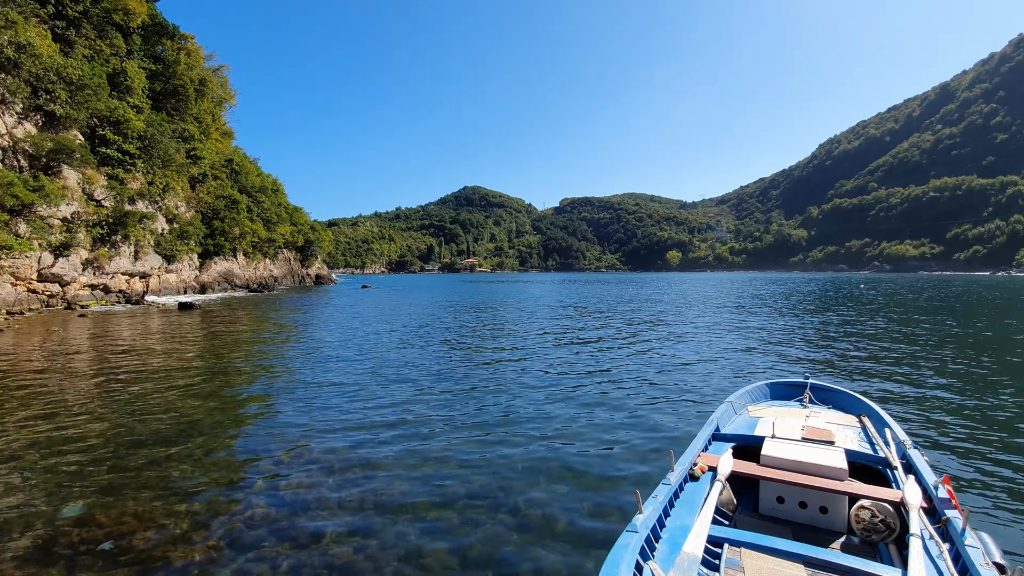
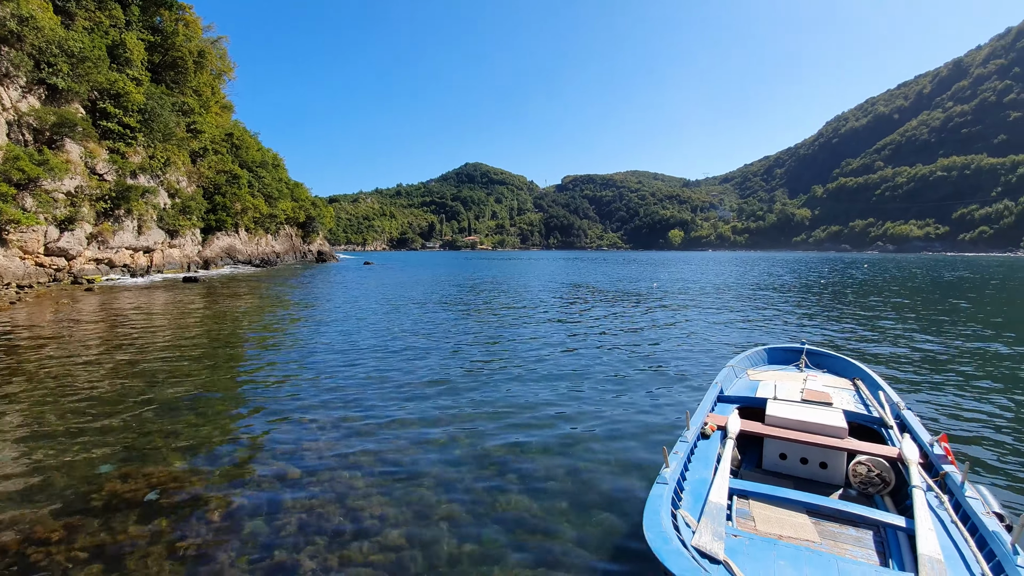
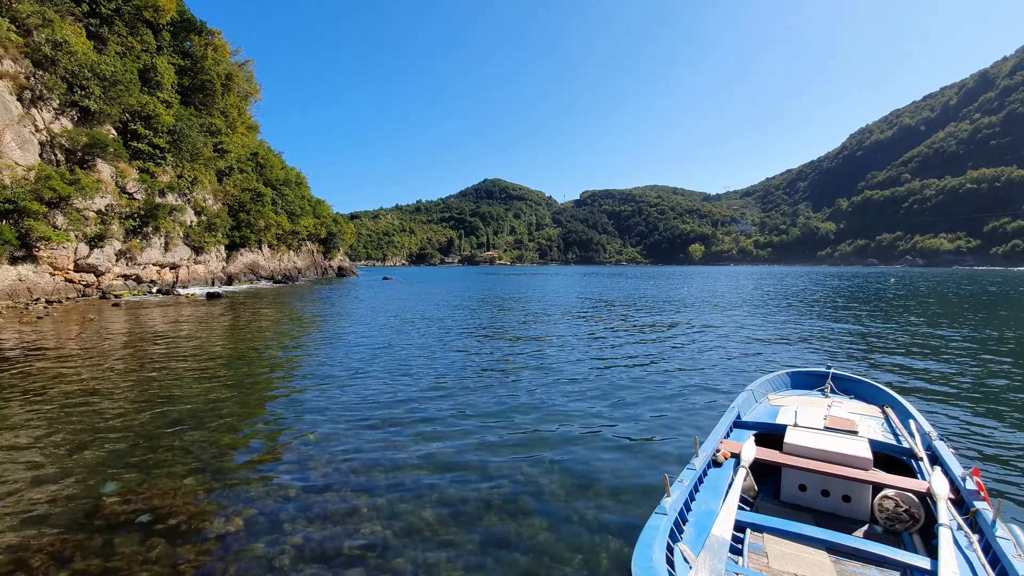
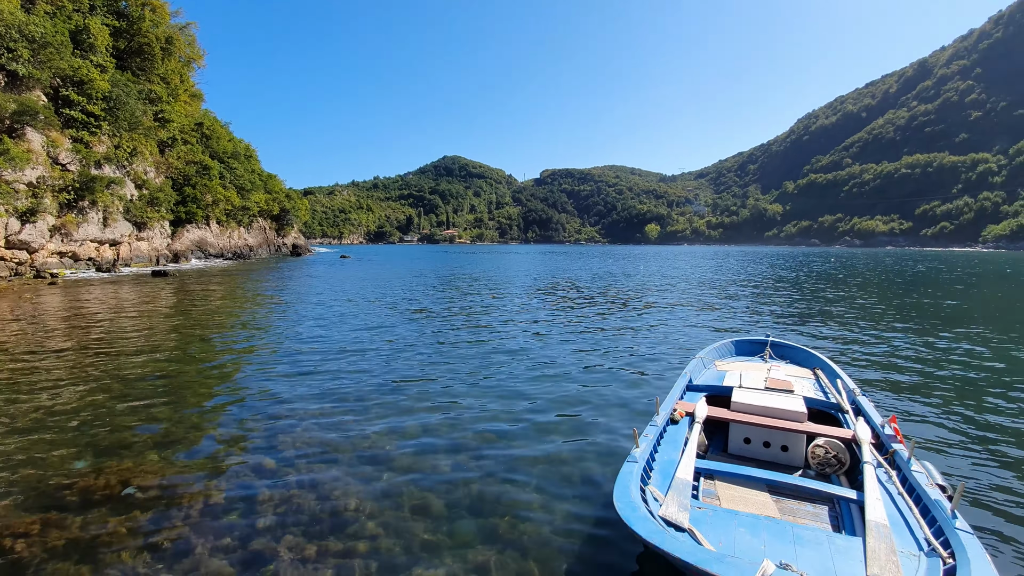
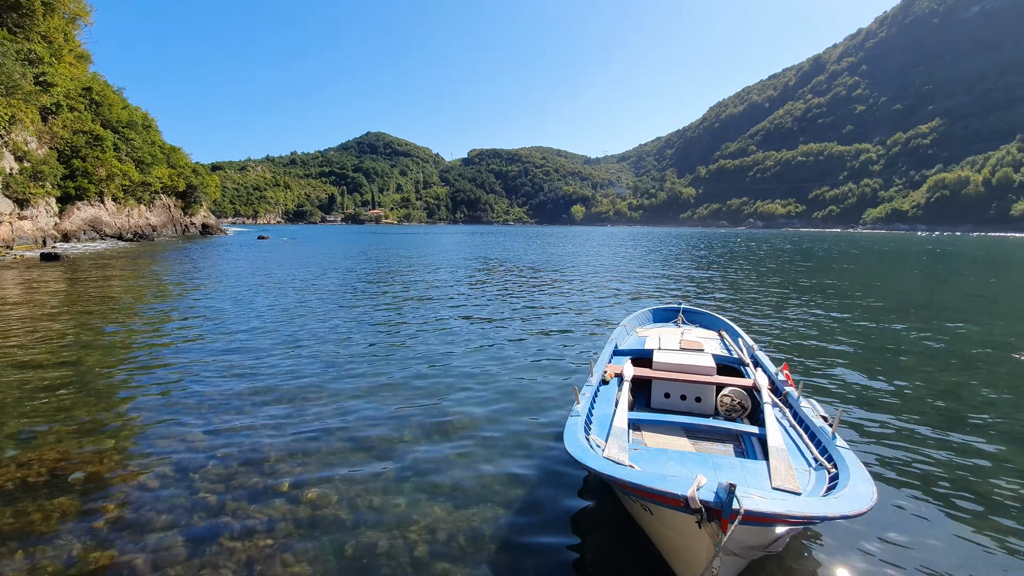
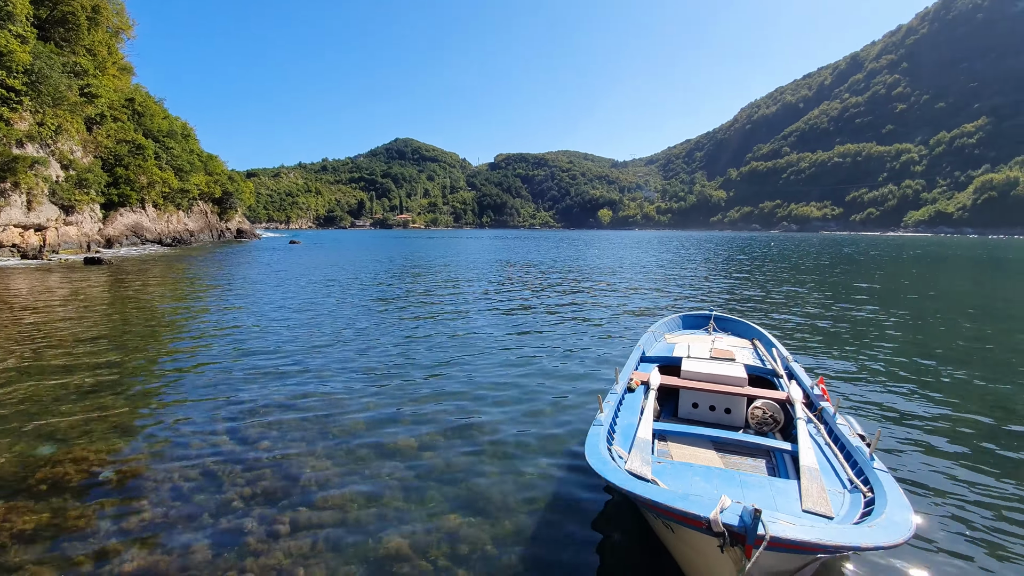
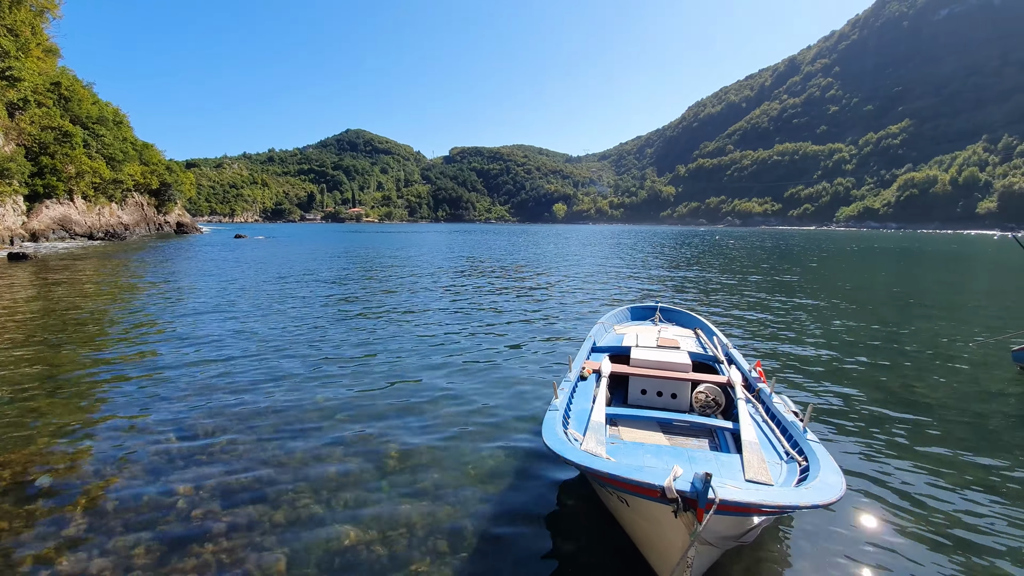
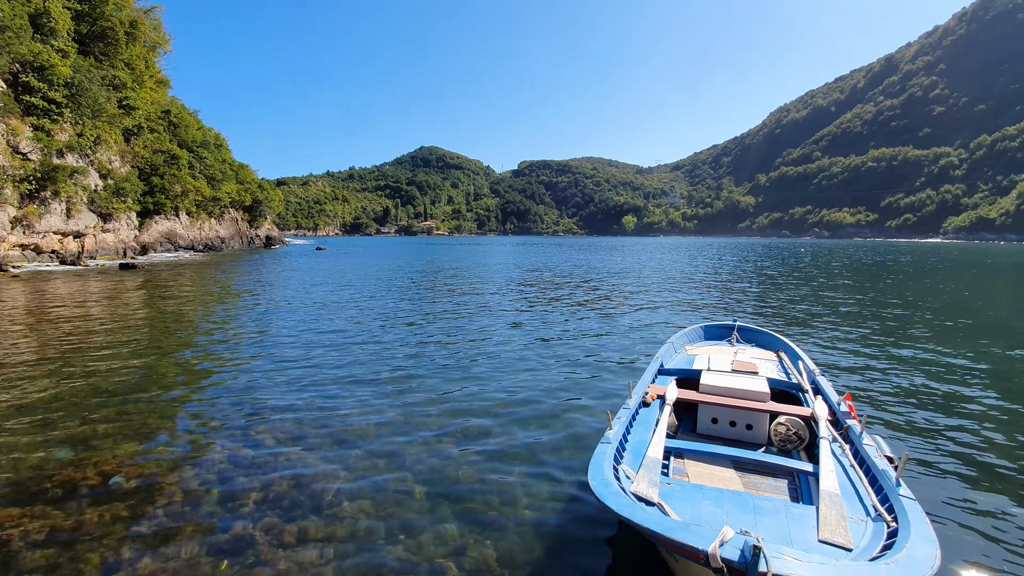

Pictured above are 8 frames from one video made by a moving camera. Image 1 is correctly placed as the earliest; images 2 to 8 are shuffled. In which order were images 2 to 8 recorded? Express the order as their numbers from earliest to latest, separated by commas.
3, 2, 4, 8, 6, 5, 7
